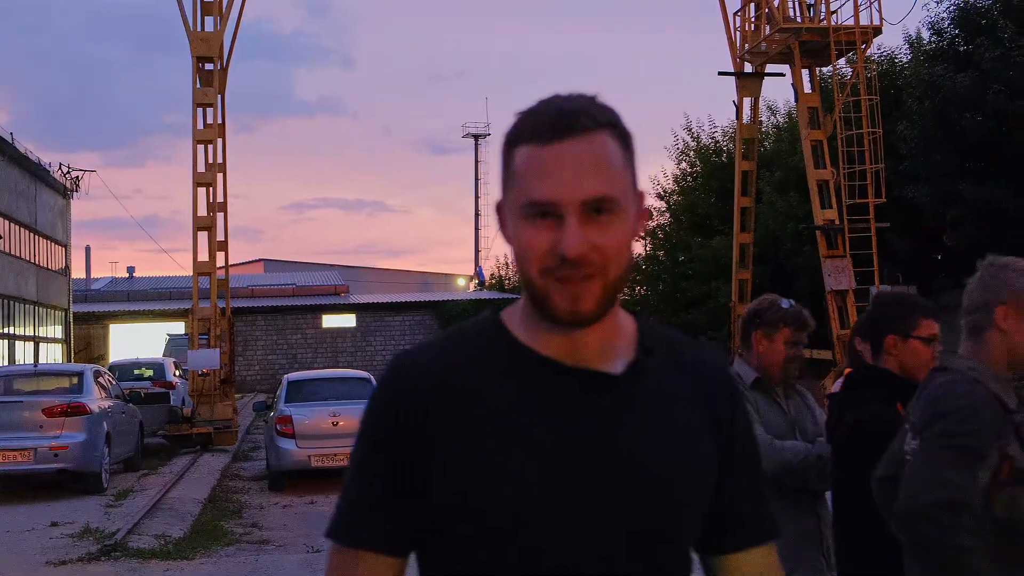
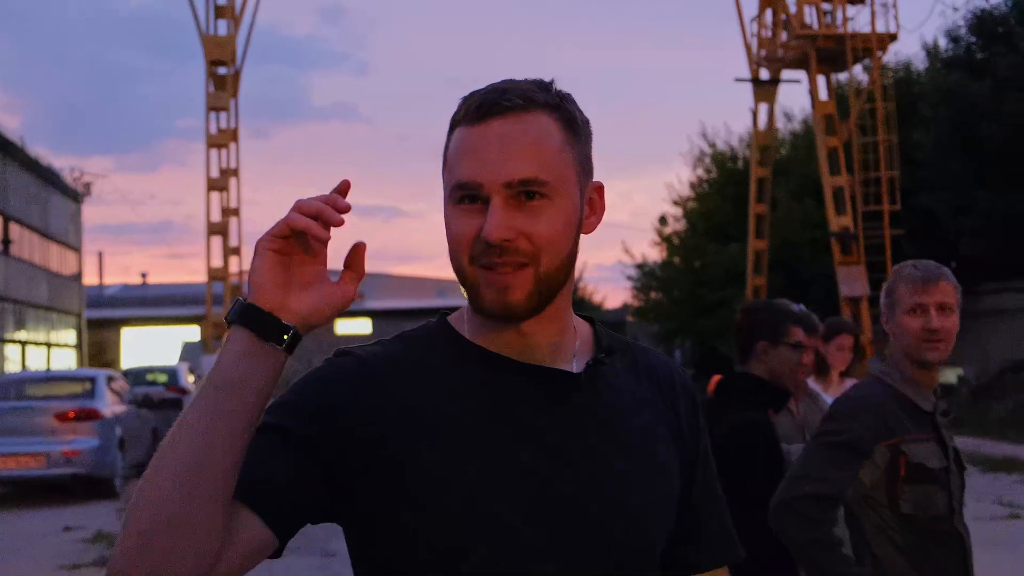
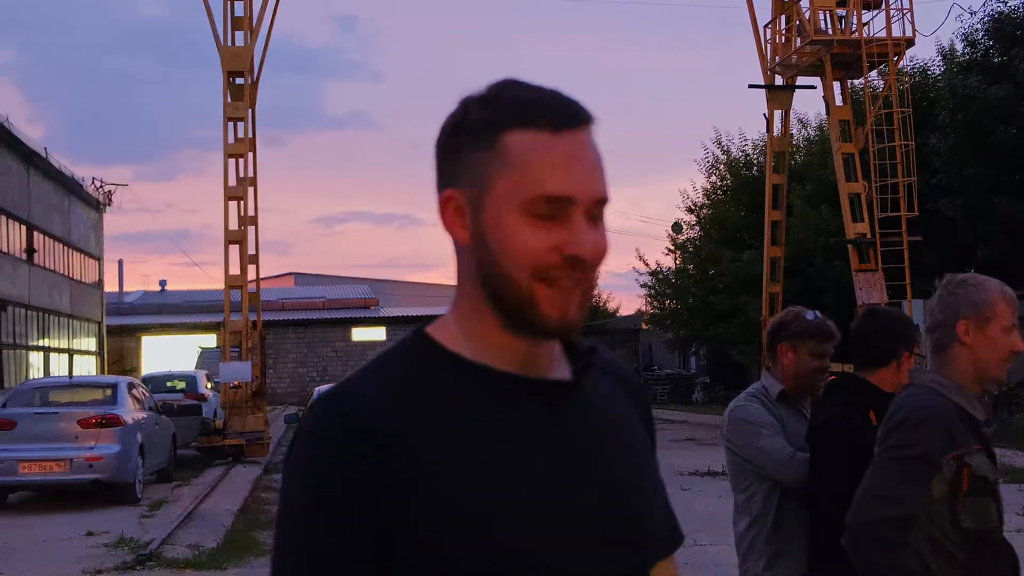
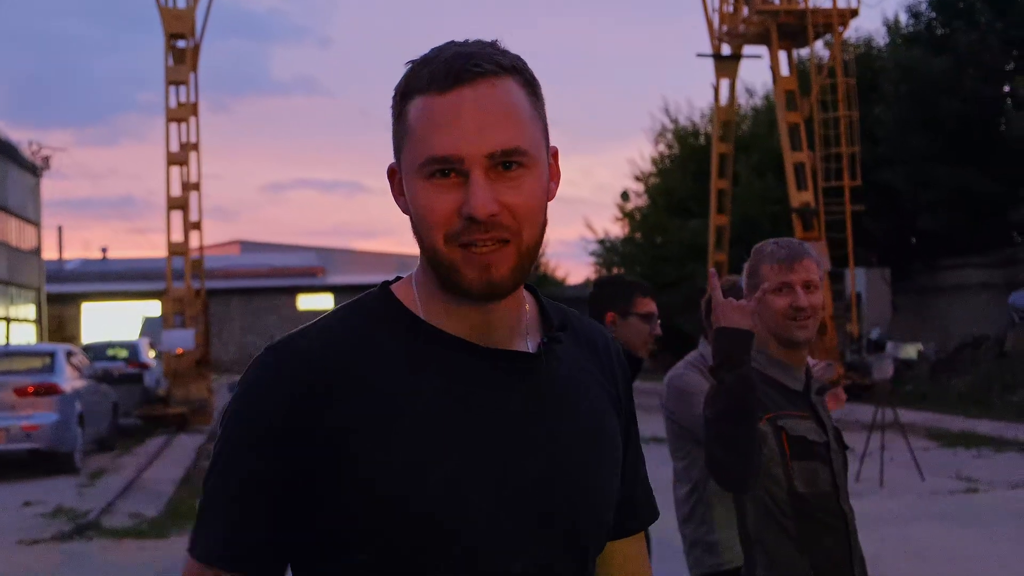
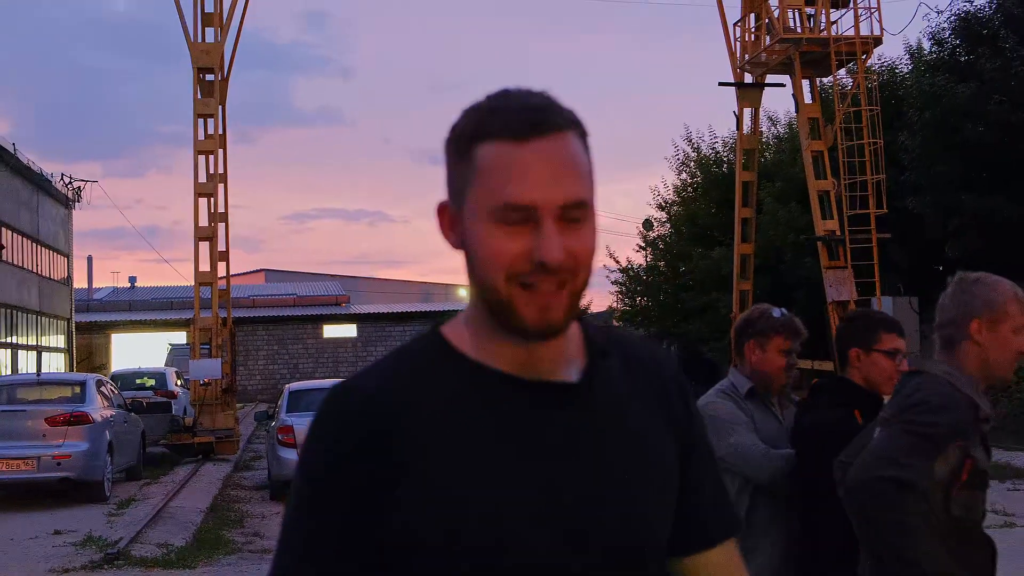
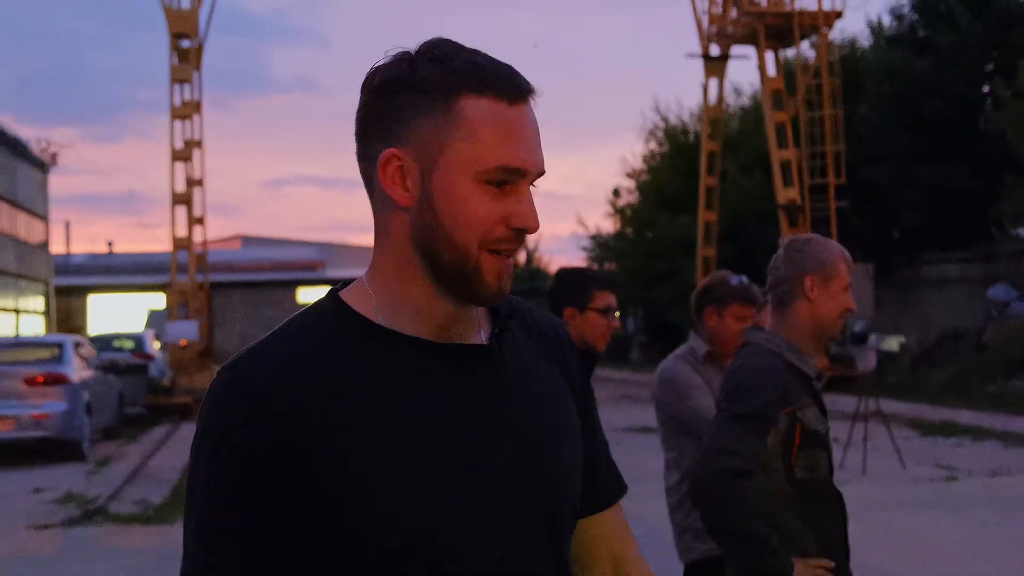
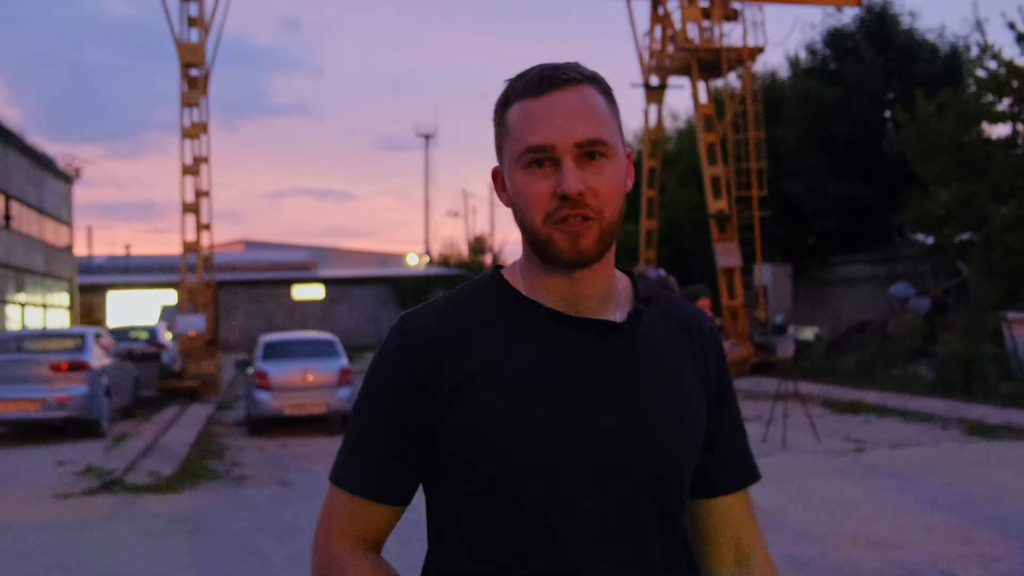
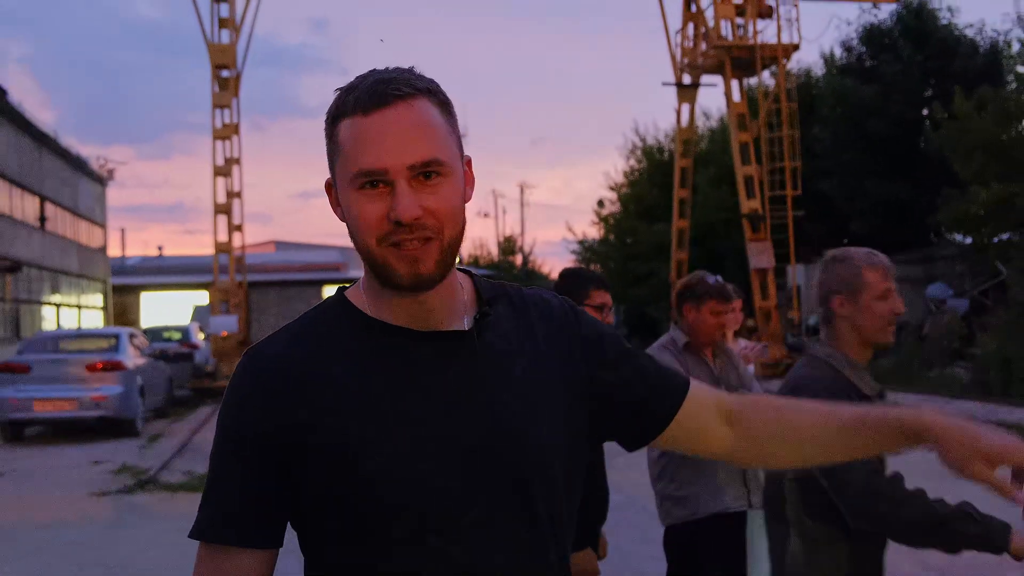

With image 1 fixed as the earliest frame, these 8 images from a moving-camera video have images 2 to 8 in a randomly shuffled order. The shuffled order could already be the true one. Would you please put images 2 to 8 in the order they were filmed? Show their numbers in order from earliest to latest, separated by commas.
5, 3, 2, 4, 6, 8, 7
